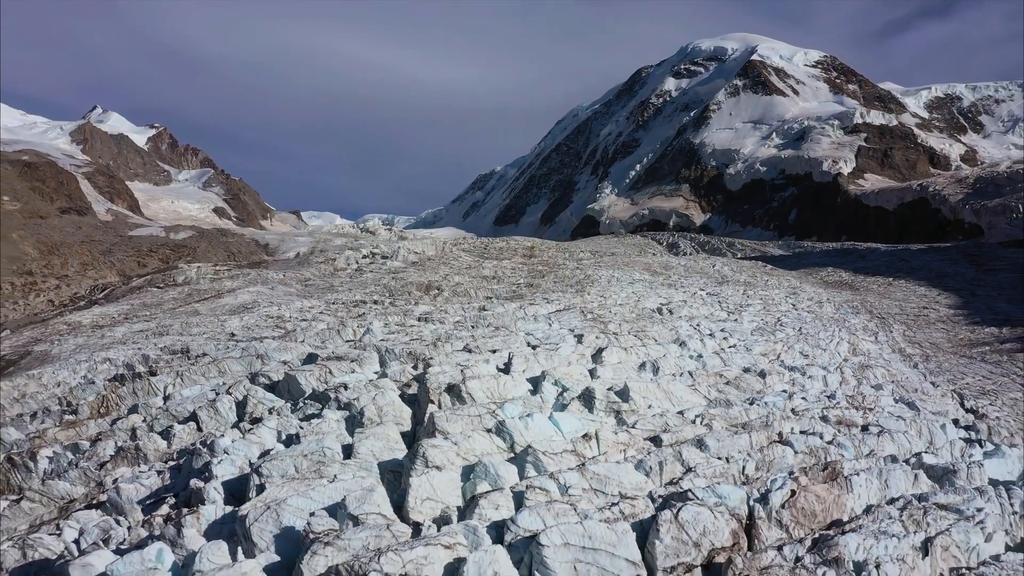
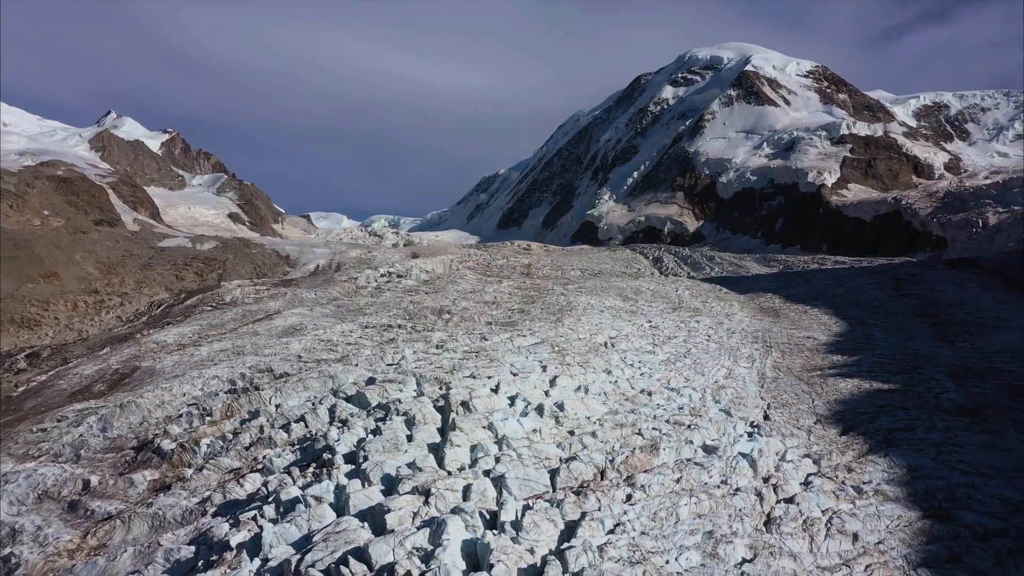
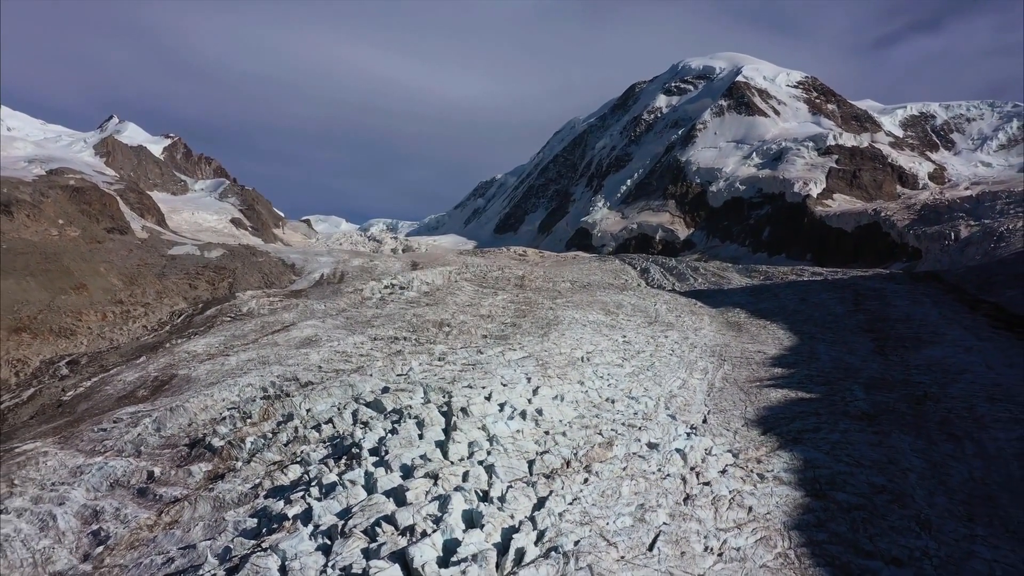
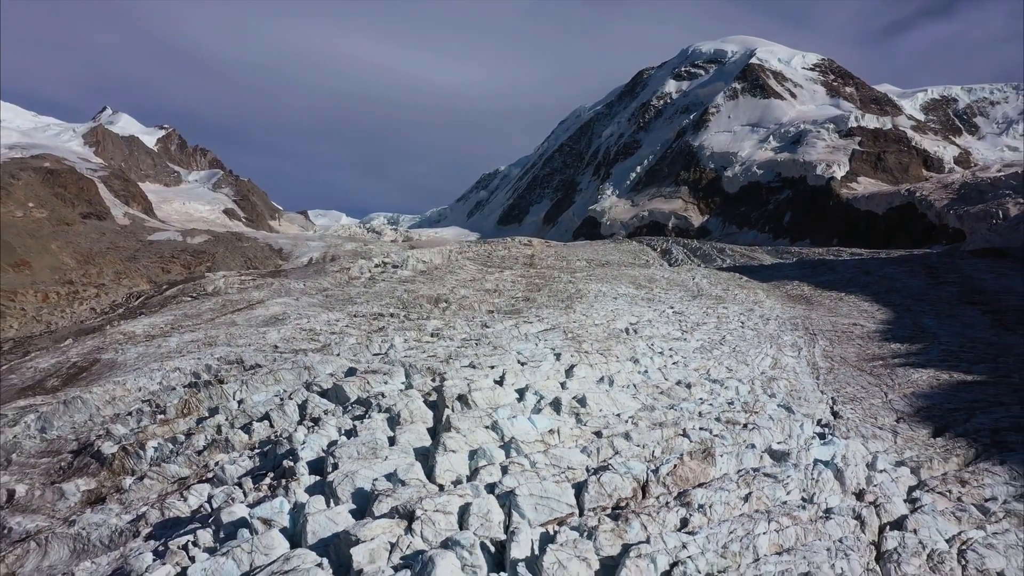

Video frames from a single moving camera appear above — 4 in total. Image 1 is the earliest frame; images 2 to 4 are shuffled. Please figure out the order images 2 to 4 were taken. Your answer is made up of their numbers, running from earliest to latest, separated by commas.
4, 2, 3
